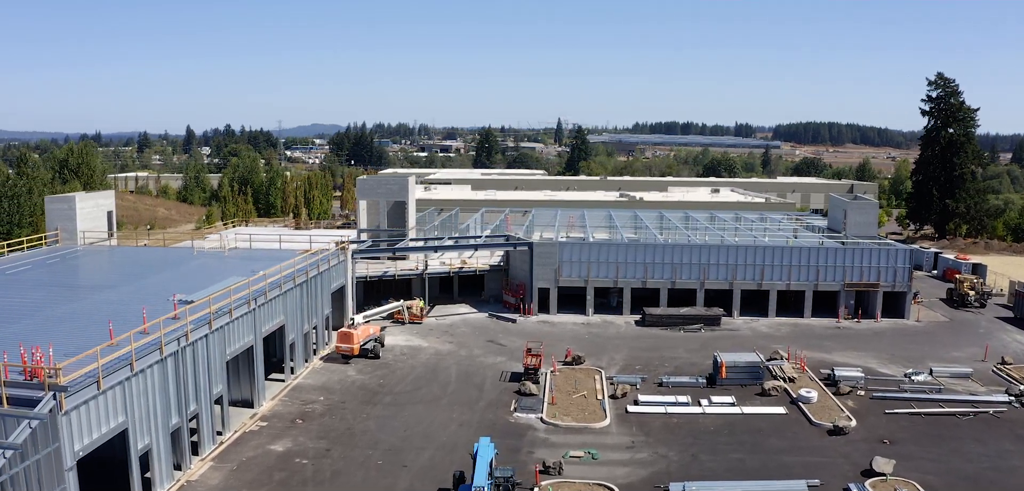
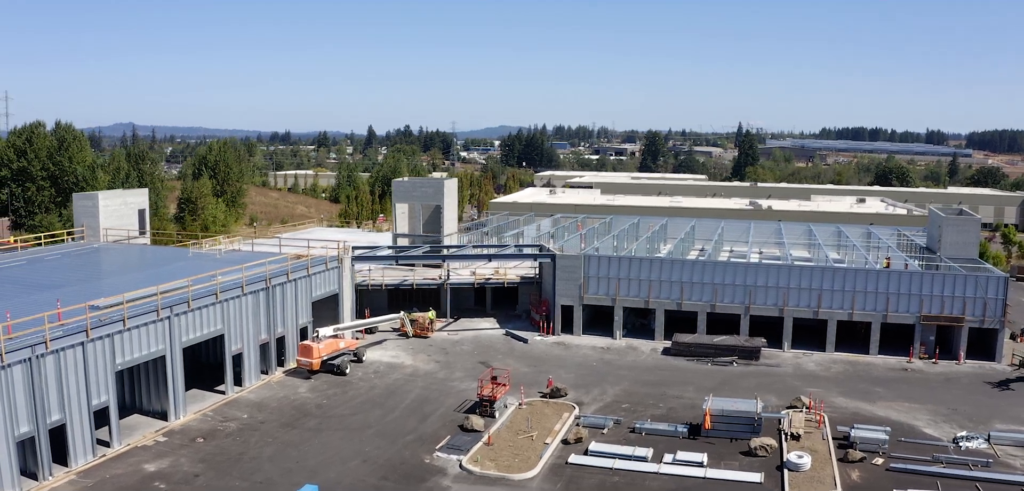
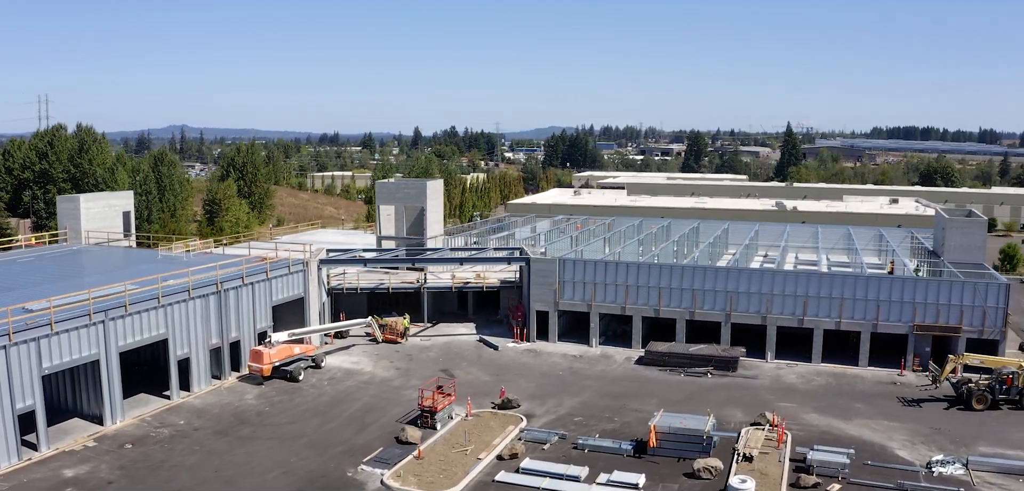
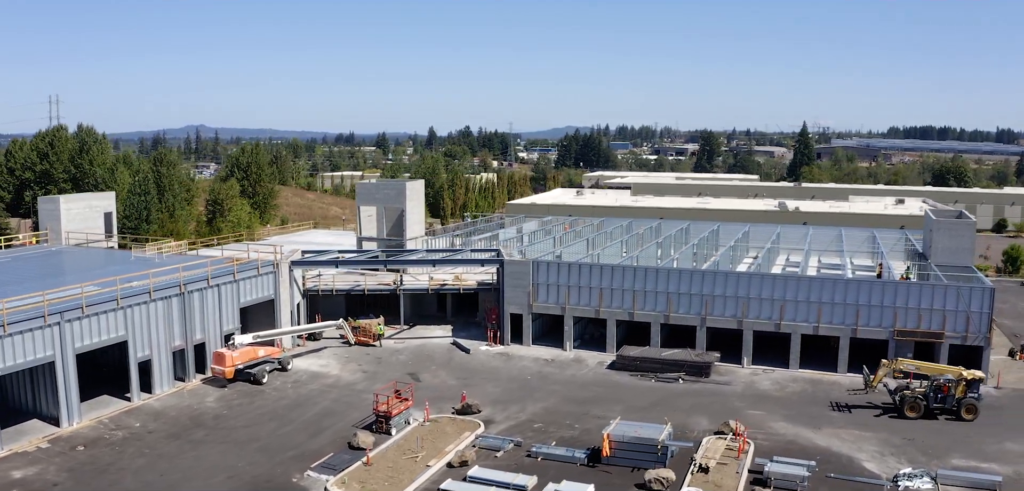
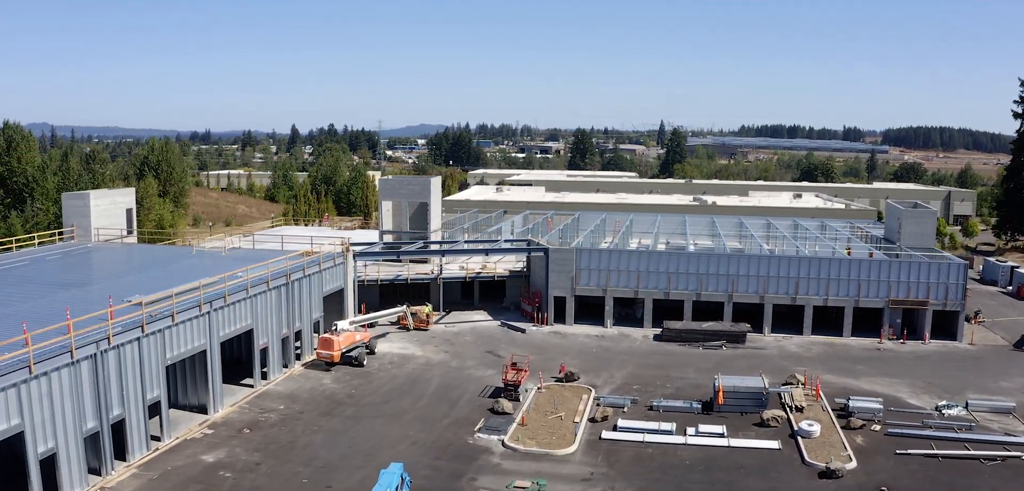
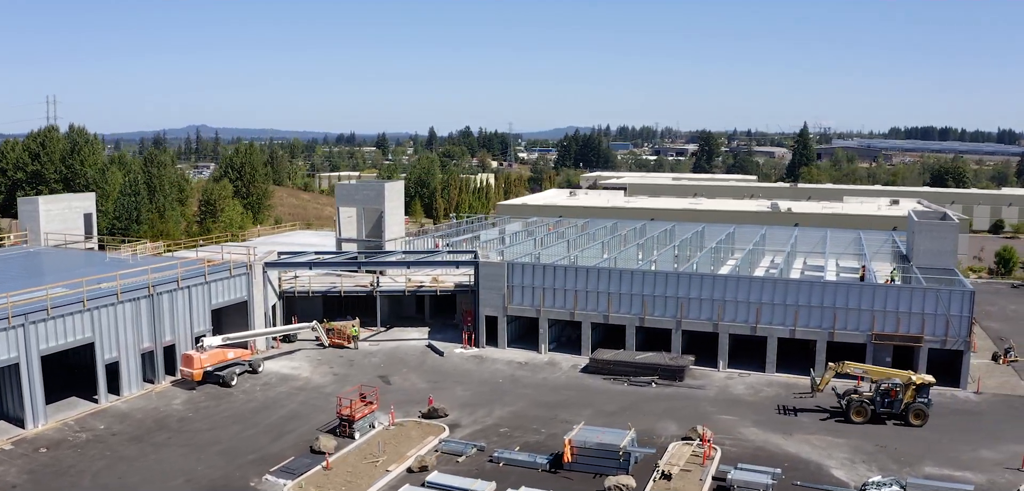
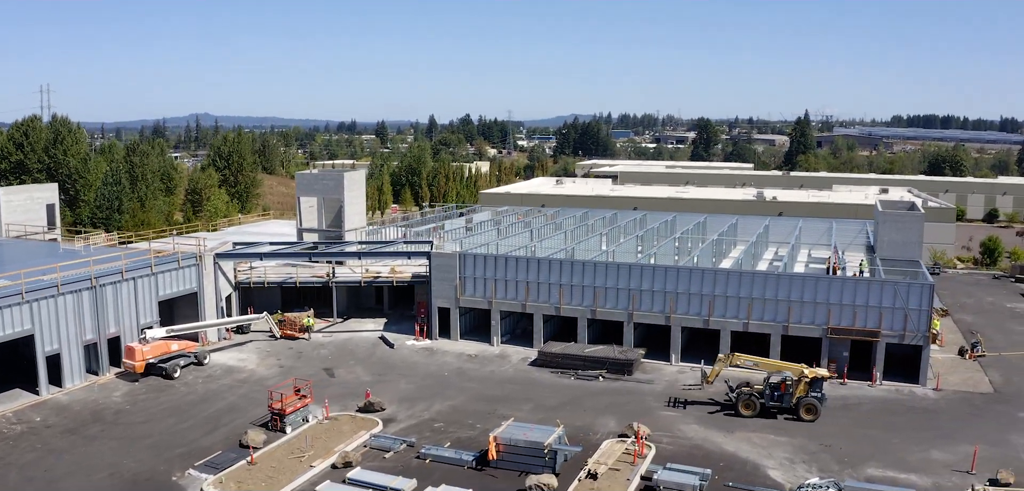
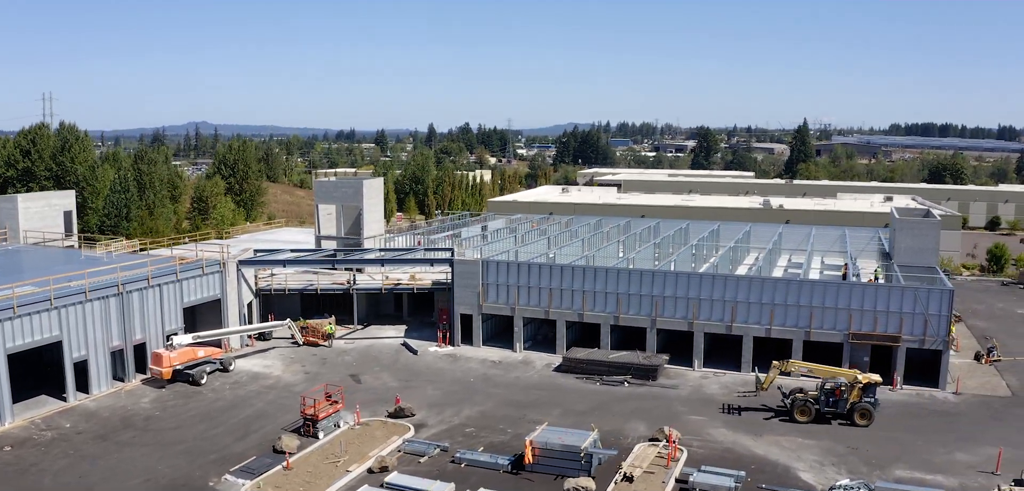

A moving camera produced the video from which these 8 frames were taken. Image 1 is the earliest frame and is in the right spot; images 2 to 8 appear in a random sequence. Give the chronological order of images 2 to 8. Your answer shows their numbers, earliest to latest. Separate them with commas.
5, 2, 3, 4, 6, 8, 7
